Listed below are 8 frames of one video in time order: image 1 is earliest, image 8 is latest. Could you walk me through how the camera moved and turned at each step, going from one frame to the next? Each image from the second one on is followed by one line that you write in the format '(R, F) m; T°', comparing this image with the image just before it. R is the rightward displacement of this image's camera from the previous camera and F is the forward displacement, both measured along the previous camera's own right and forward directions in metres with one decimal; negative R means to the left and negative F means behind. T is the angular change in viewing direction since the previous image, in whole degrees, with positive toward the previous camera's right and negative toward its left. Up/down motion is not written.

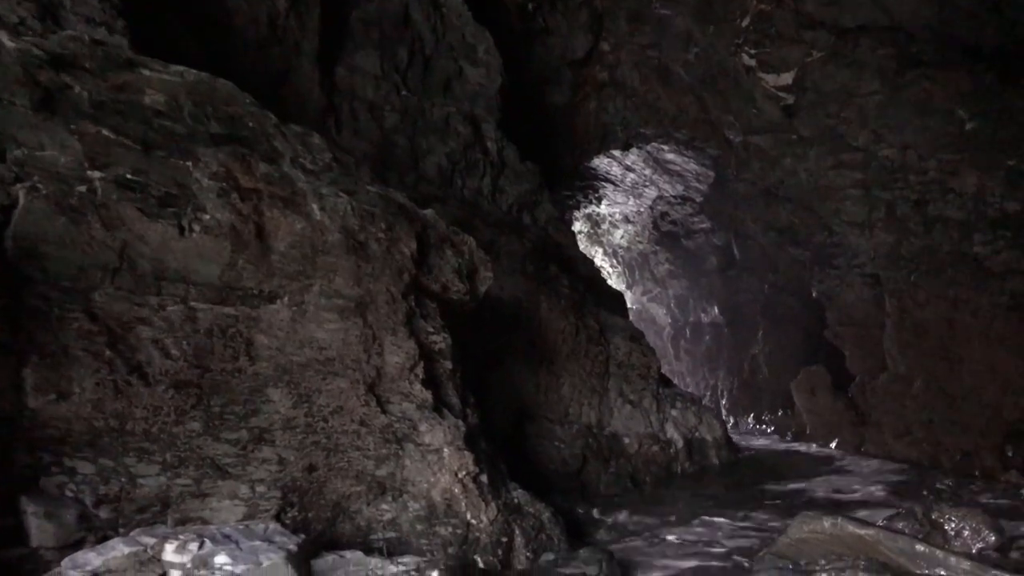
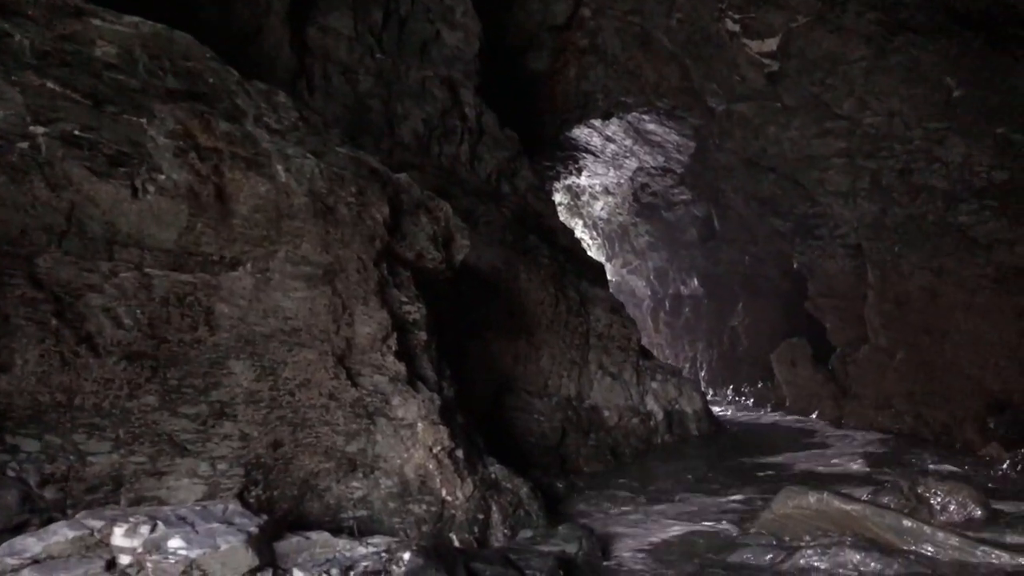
(0.0, +0.2) m; +1°
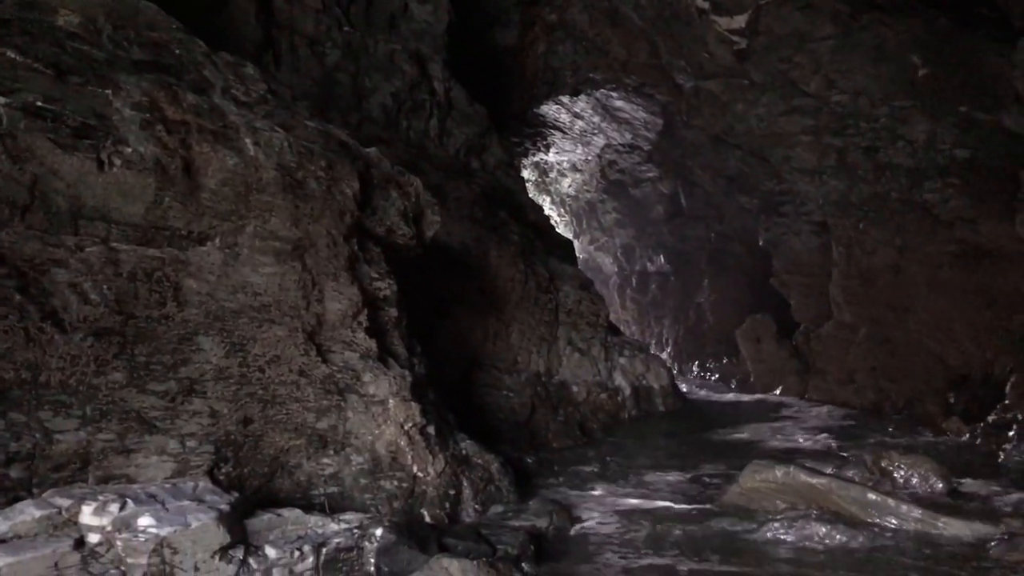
(0.0, 0.0) m; +2°
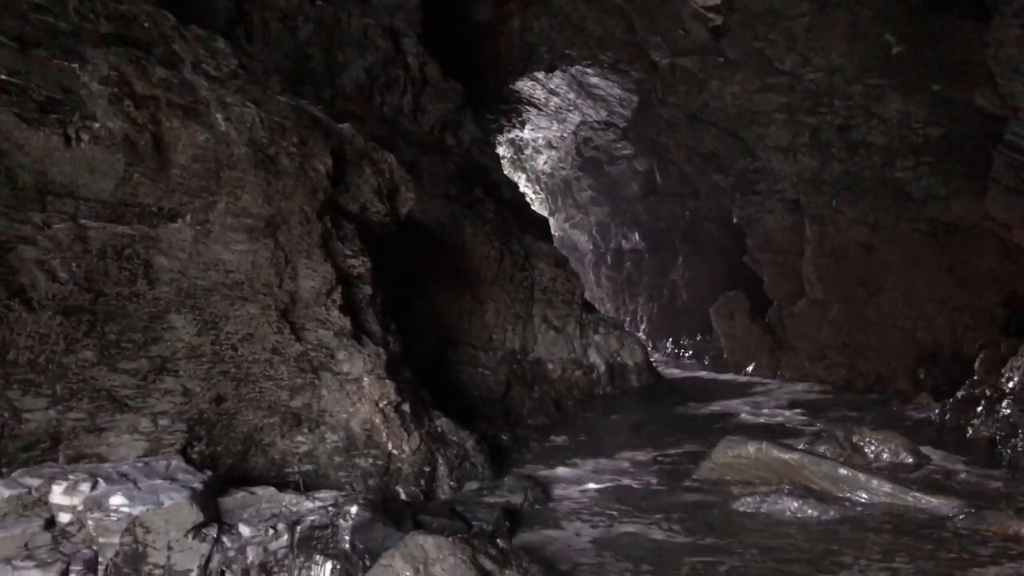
(0.0, 0.0) m; +1°
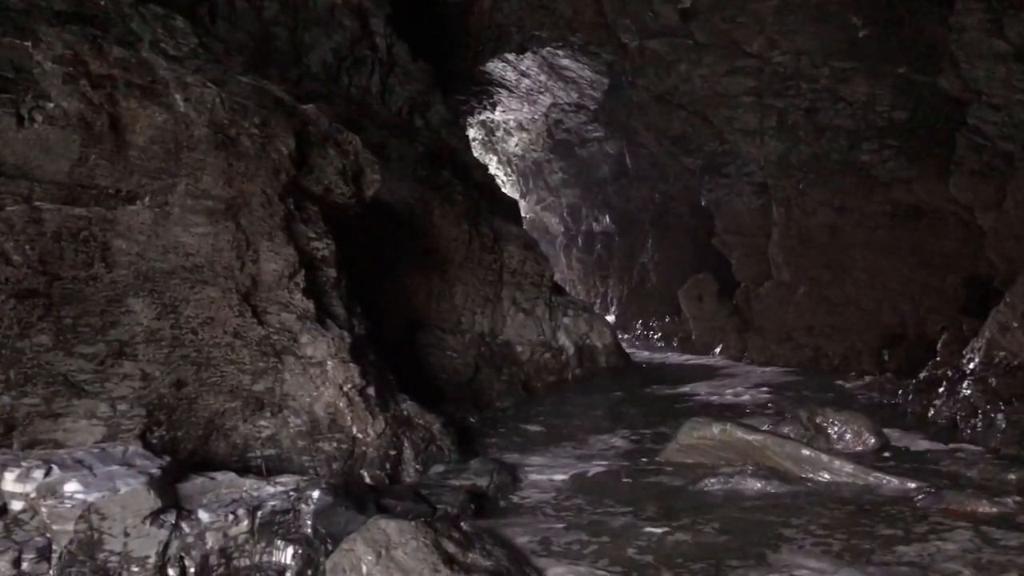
(0.0, 0.0) m; +2°
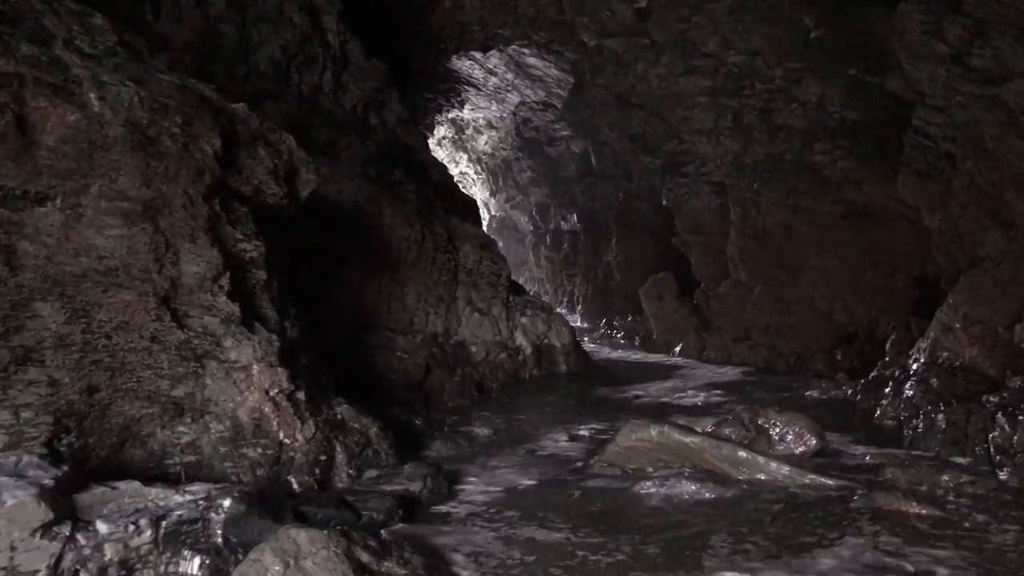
(+0.2, +0.1) m; +1°
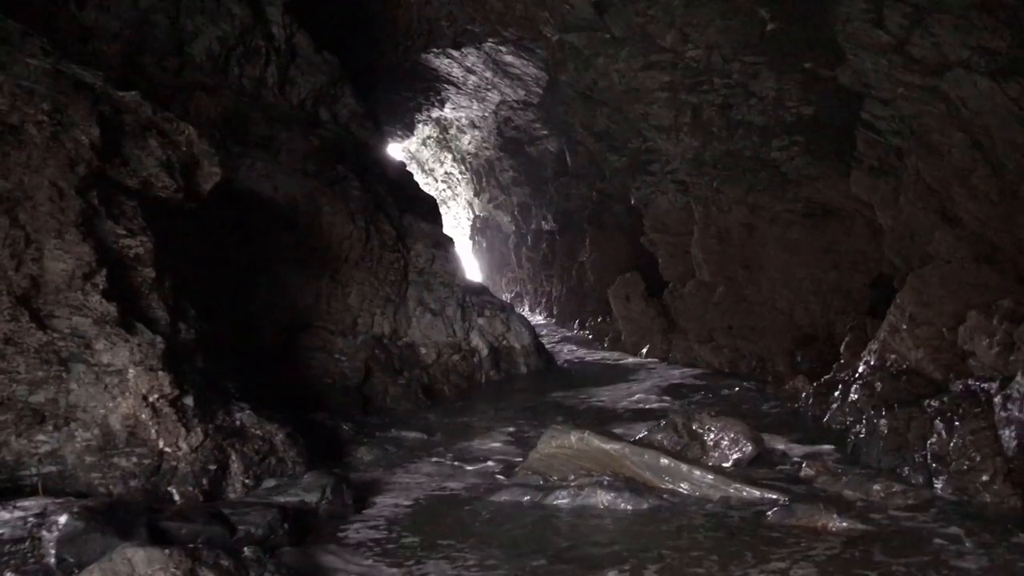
(+0.5, +0.3) m; 0°
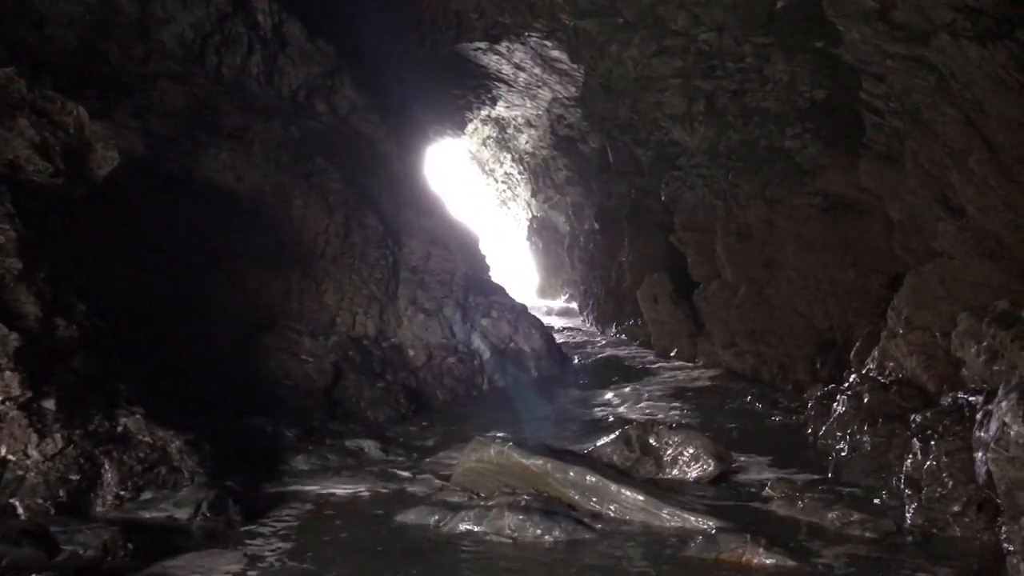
(+0.8, +0.6) m; -4°
